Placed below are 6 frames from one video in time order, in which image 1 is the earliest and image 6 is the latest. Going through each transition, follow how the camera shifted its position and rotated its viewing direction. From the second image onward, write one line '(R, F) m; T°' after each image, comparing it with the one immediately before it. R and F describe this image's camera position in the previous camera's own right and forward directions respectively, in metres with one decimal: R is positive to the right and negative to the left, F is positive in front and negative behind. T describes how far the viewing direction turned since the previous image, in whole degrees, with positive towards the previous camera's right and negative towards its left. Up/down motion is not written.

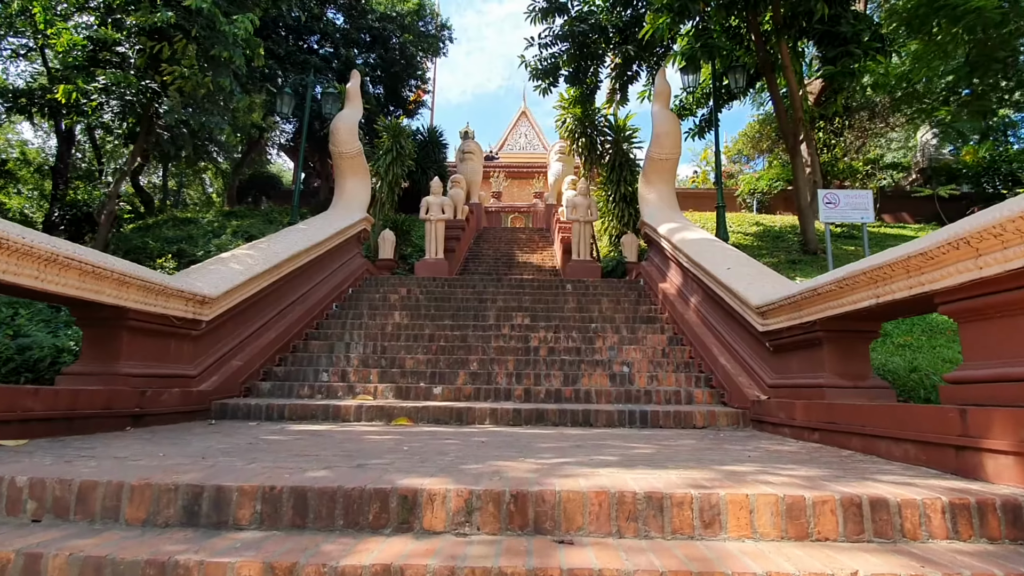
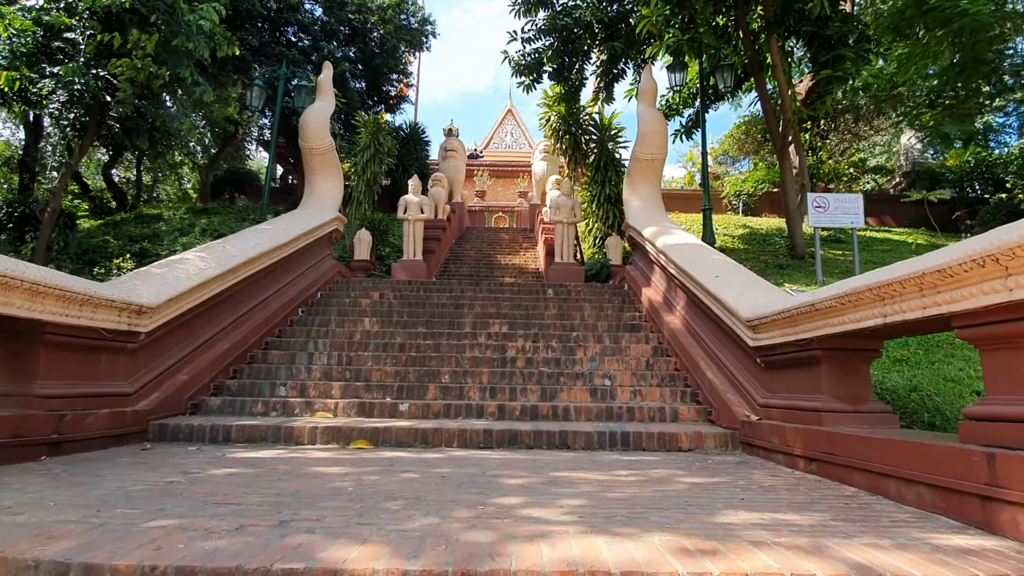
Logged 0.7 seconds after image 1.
(+0.1, +0.4) m; +2°
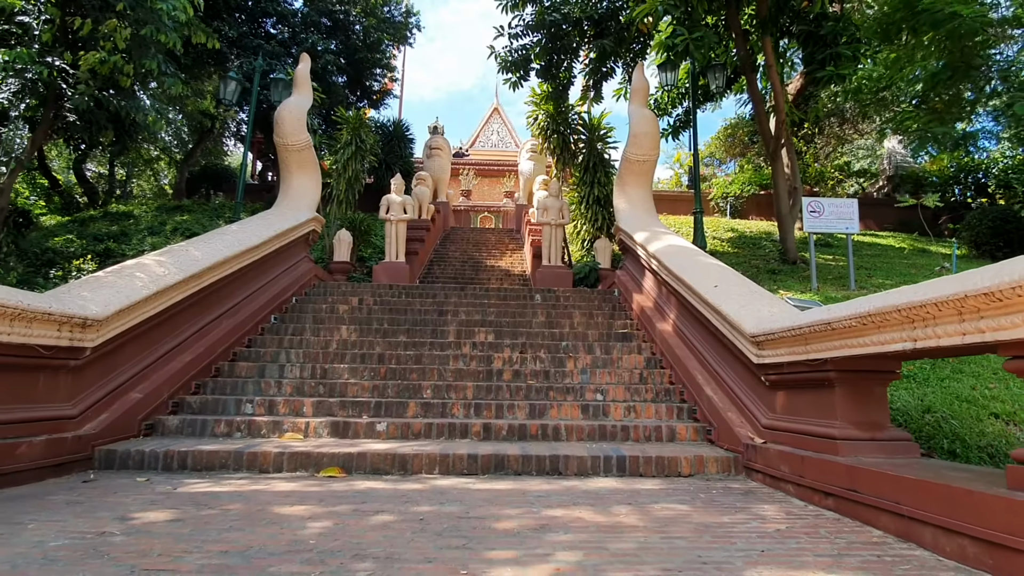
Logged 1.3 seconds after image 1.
(0.0, +0.3) m; +2°
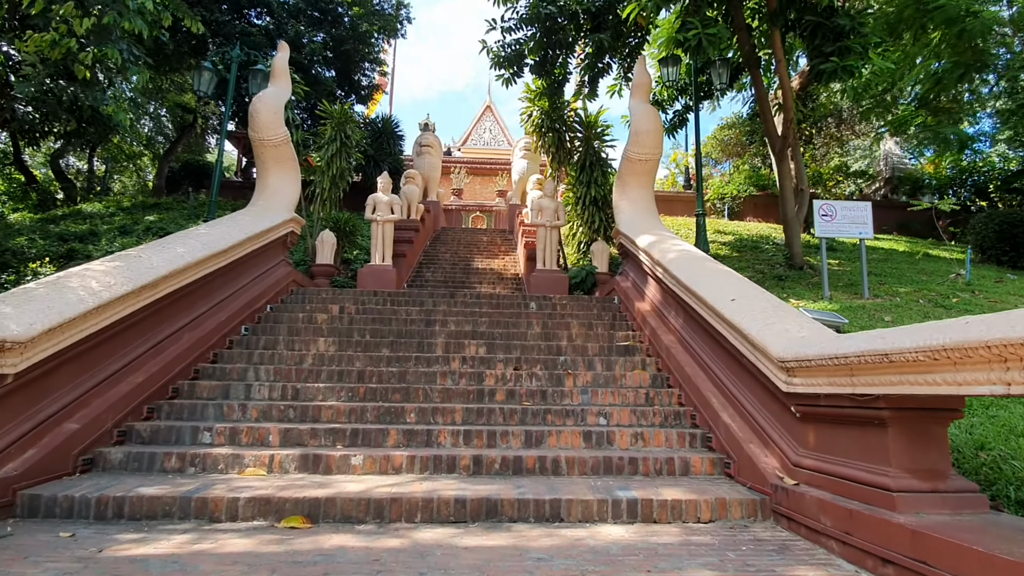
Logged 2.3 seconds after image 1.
(0.0, +0.5) m; +1°
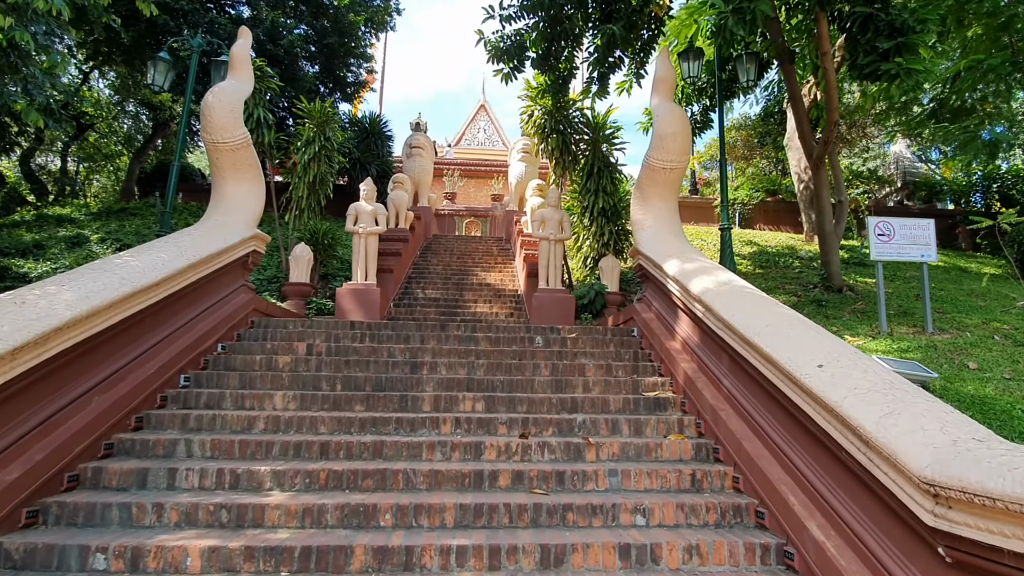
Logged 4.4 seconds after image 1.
(-0.1, +1.1) m; +1°
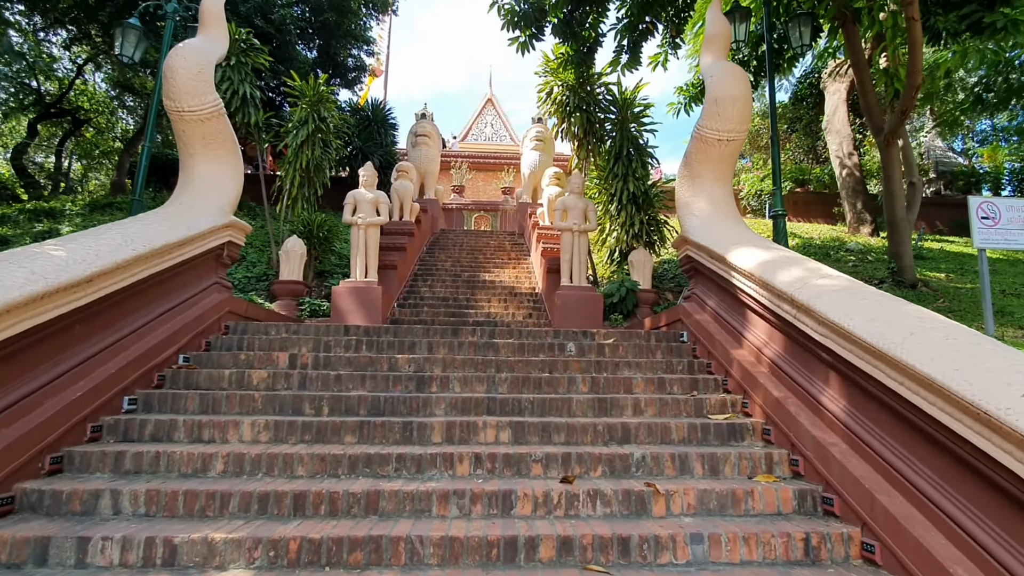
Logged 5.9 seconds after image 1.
(-0.2, +1.0) m; -1°
